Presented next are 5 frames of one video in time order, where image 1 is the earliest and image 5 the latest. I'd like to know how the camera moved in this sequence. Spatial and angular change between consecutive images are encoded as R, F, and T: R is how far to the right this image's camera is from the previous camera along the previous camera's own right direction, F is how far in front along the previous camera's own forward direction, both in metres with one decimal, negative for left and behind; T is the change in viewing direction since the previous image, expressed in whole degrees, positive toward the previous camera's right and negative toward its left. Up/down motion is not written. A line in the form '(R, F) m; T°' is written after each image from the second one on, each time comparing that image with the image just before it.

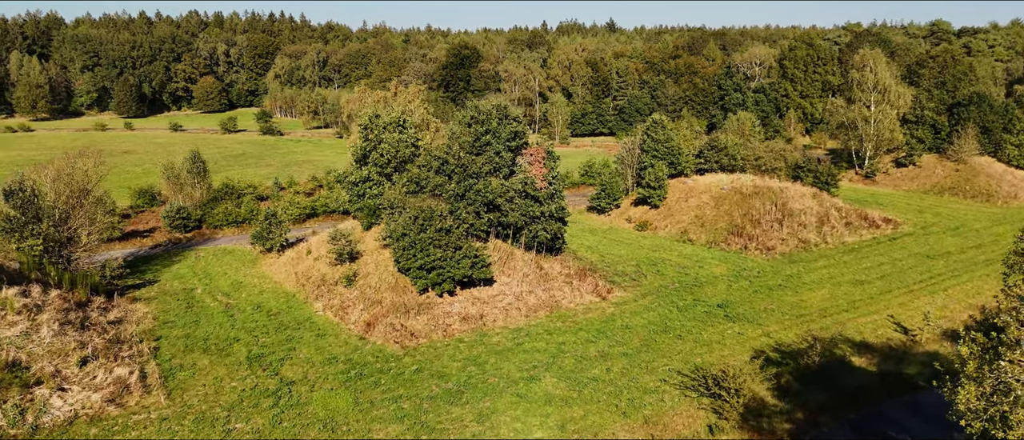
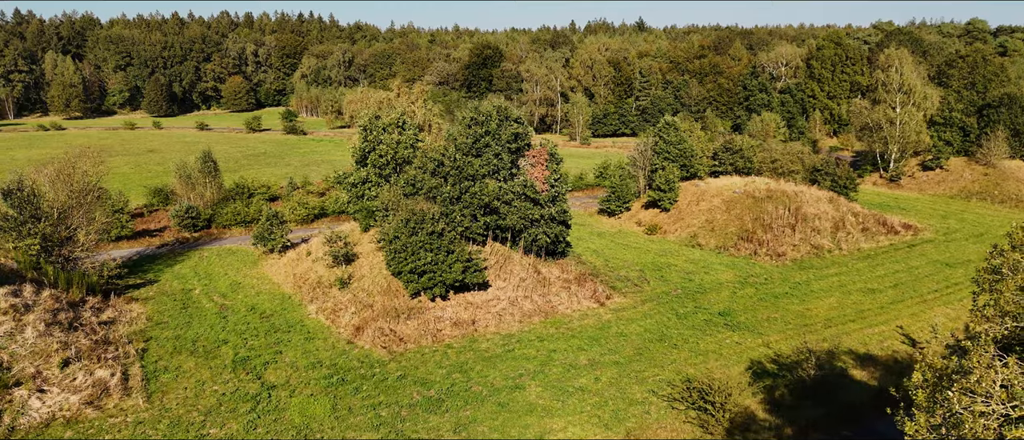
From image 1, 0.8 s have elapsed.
(+1.0, +0.5) m; -2°
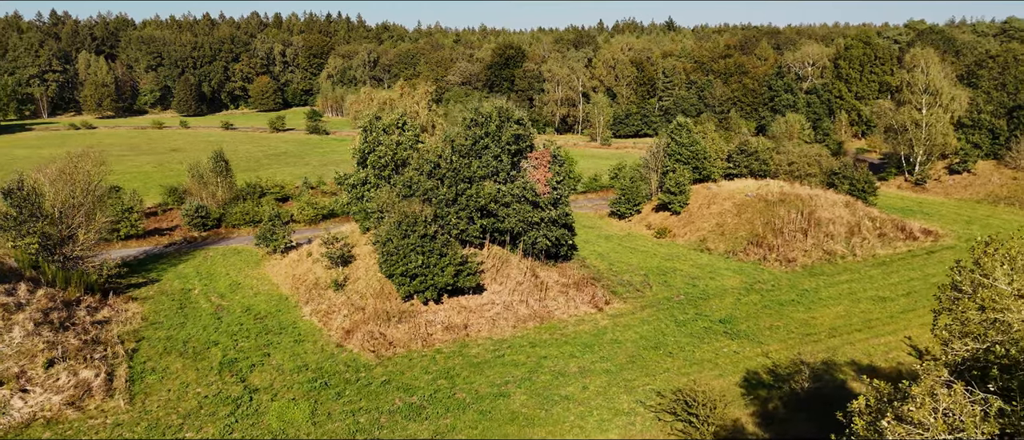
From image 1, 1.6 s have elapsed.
(+1.0, +0.4) m; -2°
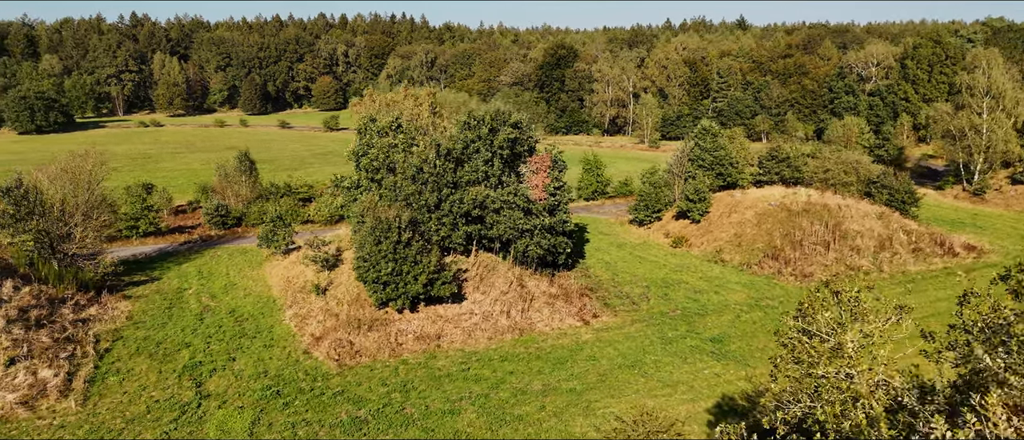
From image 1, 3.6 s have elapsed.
(+2.6, +0.8) m; -4°
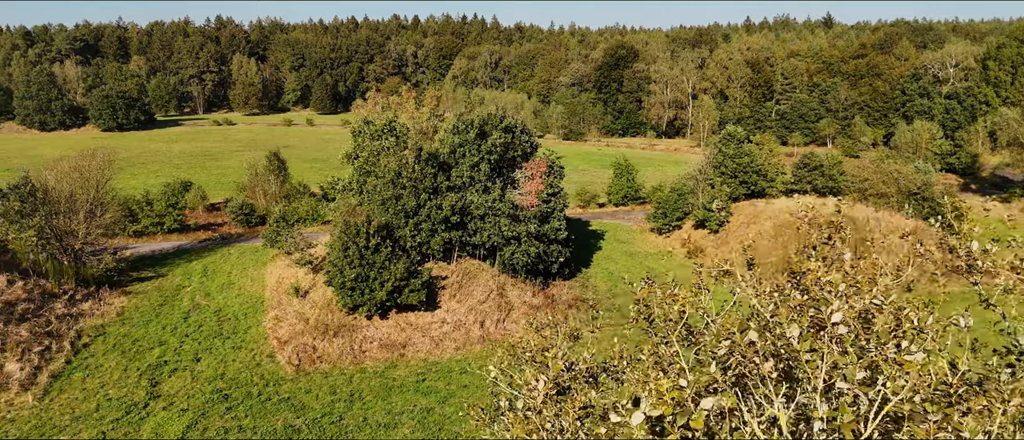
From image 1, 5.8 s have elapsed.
(+3.0, +0.6) m; -5°
